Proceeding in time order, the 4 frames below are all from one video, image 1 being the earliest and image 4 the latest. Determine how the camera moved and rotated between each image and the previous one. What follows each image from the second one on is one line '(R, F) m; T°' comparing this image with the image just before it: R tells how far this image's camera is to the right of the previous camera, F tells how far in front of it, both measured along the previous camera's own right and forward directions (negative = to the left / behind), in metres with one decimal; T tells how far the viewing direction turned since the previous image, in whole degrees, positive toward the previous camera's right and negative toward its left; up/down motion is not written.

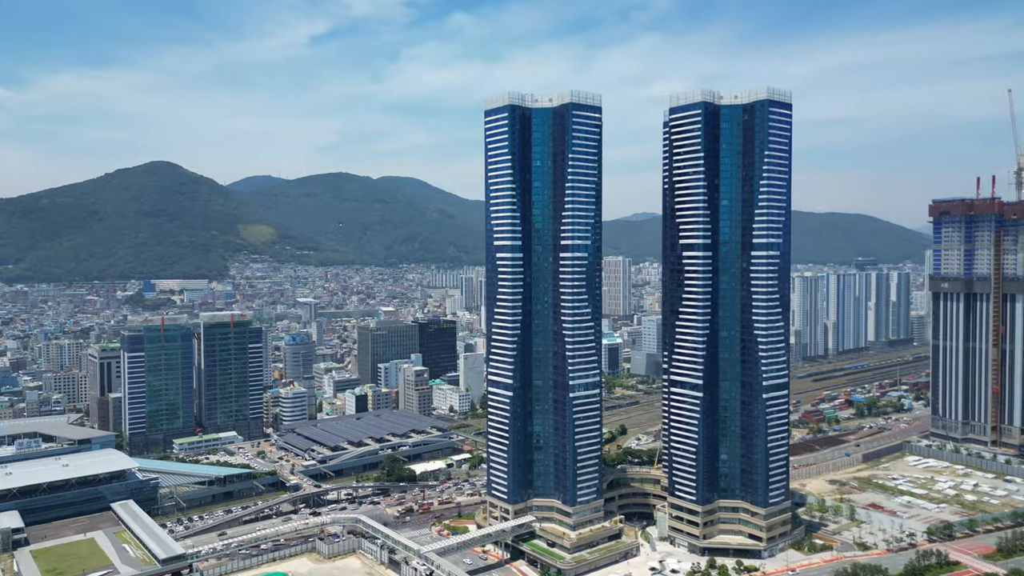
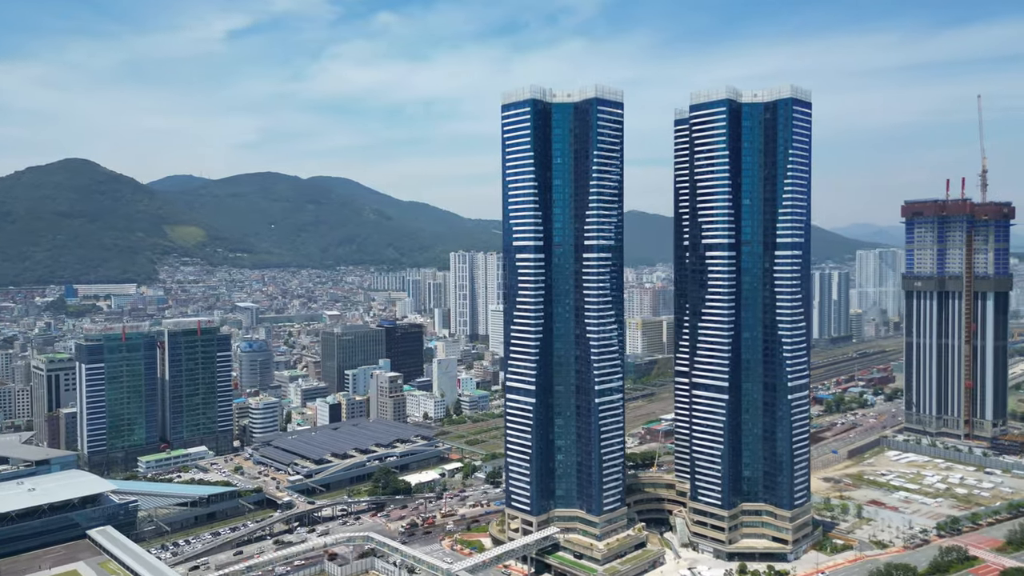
(-6.4, +2.6) m; +6°
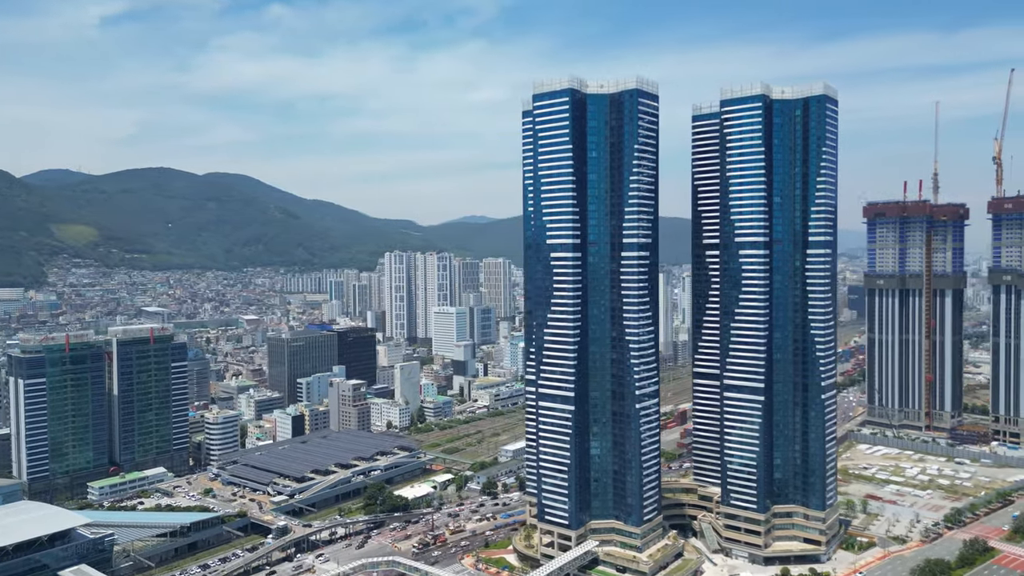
(-8.8, +3.7) m; +8°
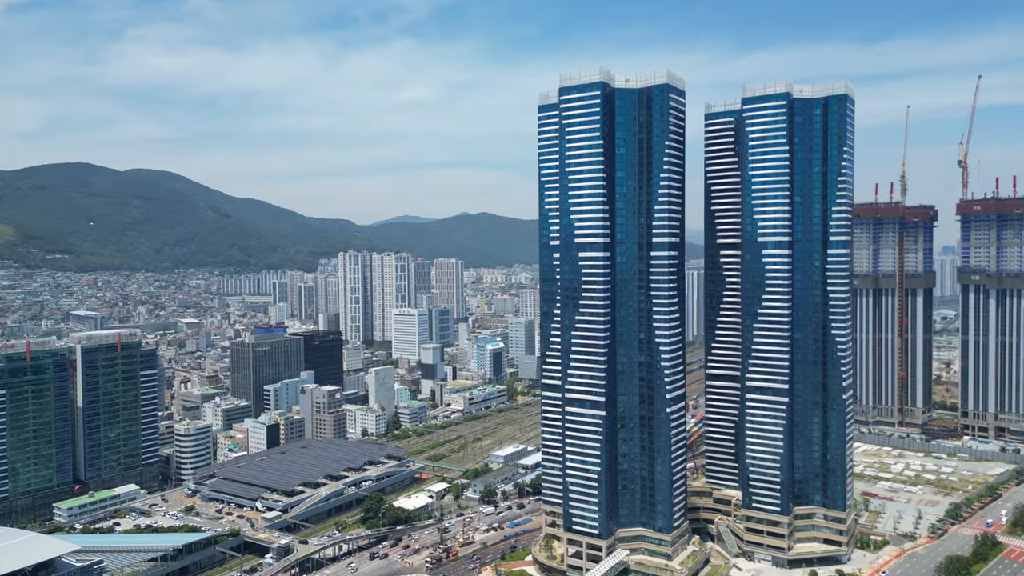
(-6.0, +2.3) m; +5°
